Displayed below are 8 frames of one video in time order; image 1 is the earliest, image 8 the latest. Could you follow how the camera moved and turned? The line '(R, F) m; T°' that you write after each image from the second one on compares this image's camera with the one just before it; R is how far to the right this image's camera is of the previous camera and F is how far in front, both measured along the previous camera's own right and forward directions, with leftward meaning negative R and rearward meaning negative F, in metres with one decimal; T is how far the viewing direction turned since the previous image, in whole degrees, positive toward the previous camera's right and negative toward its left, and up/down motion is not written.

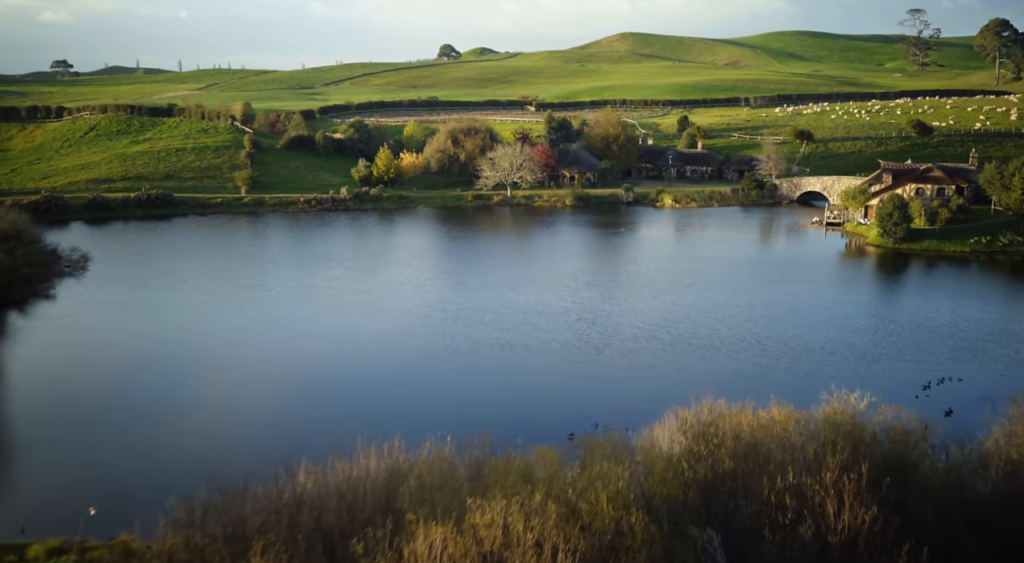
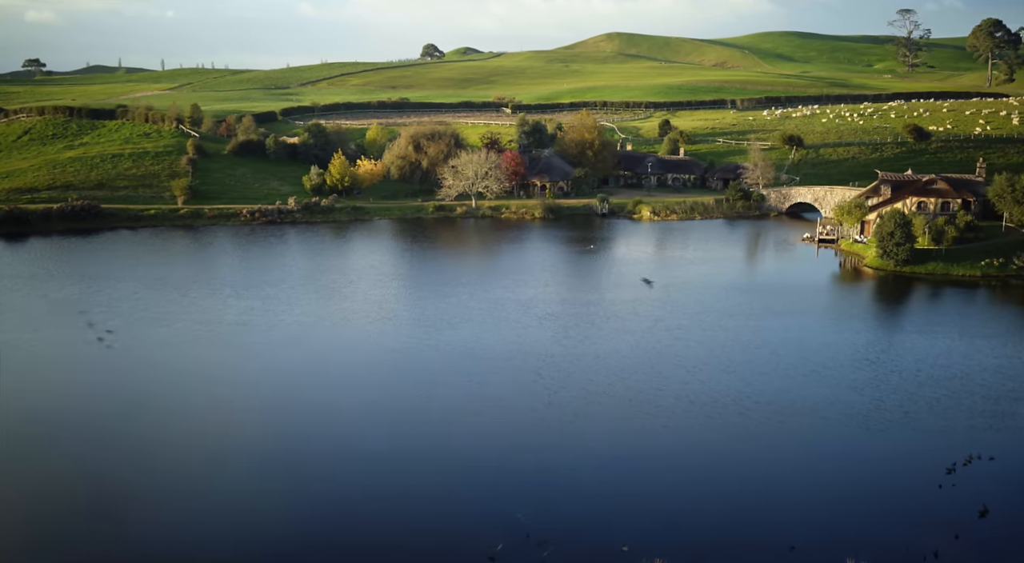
(+2.6, +8.5) m; +1°
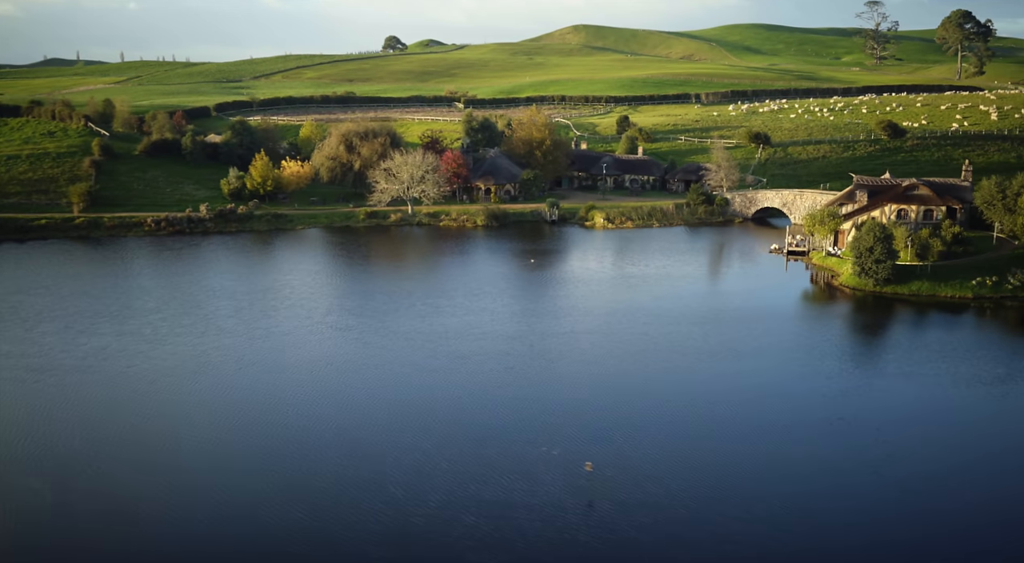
(+3.0, +8.9) m; +2°
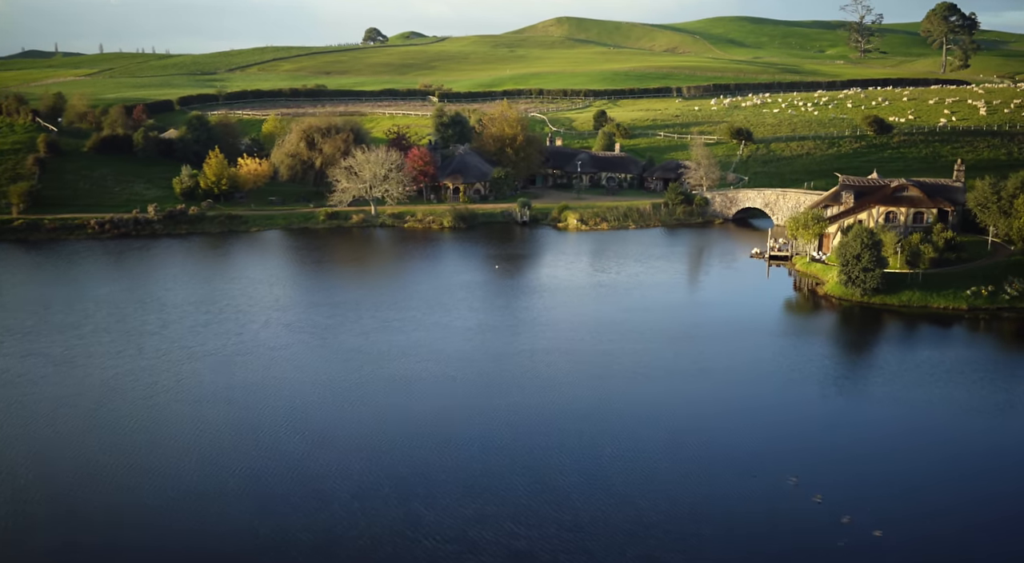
(+1.5, +4.4) m; +1°
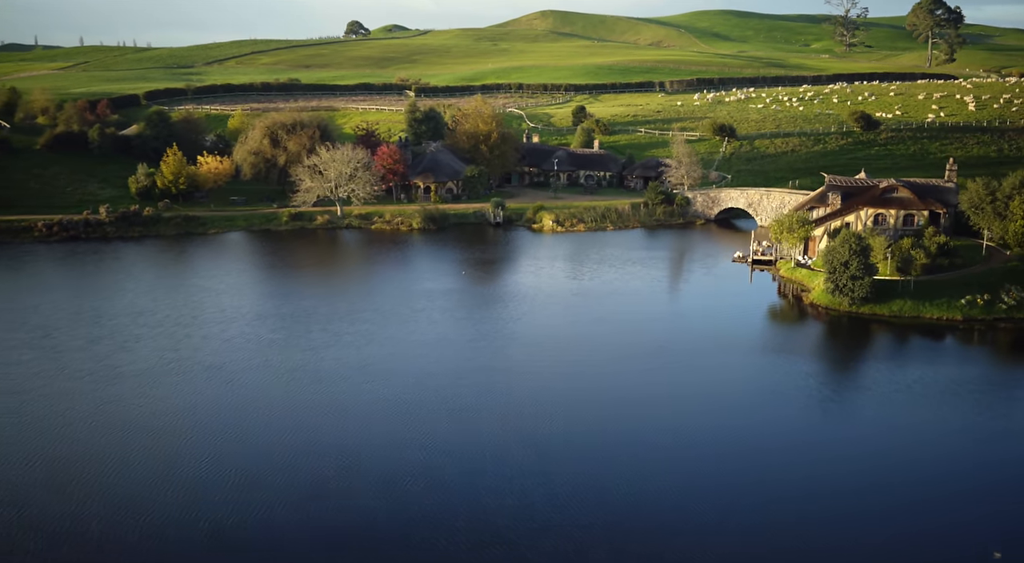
(+1.2, +3.6) m; +1°
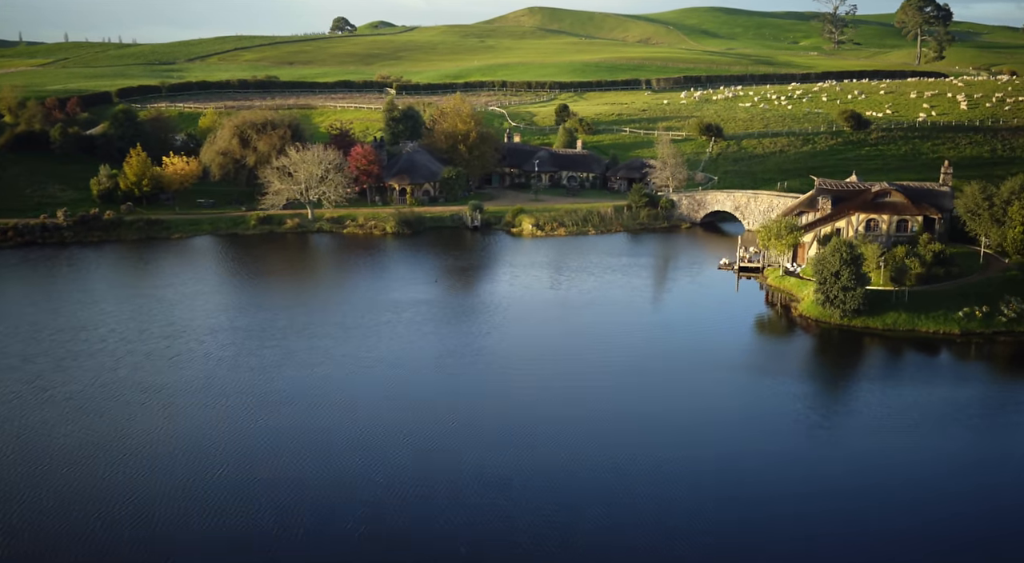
(+0.9, +3.0) m; +1°
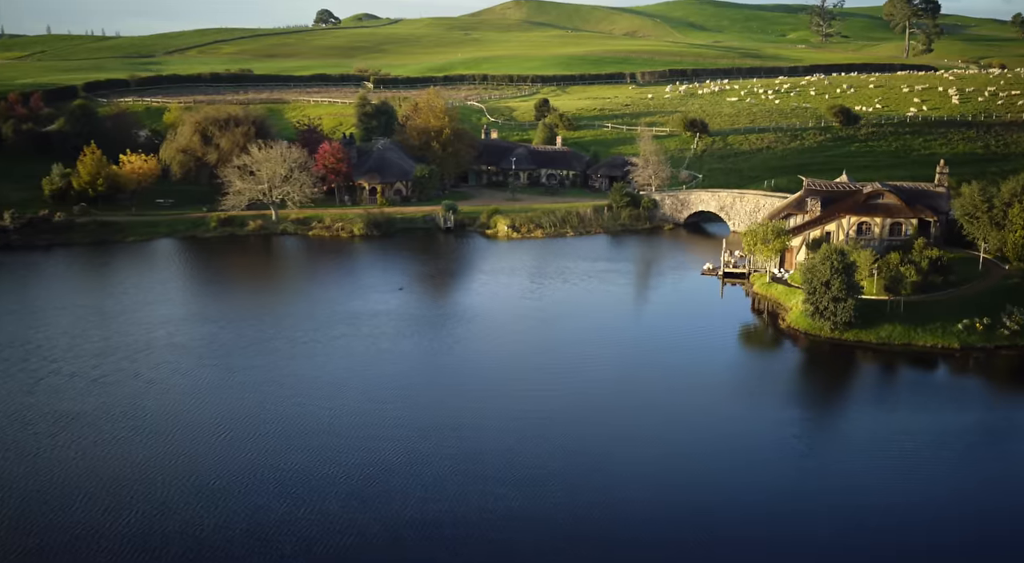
(+1.1, +3.5) m; +1°
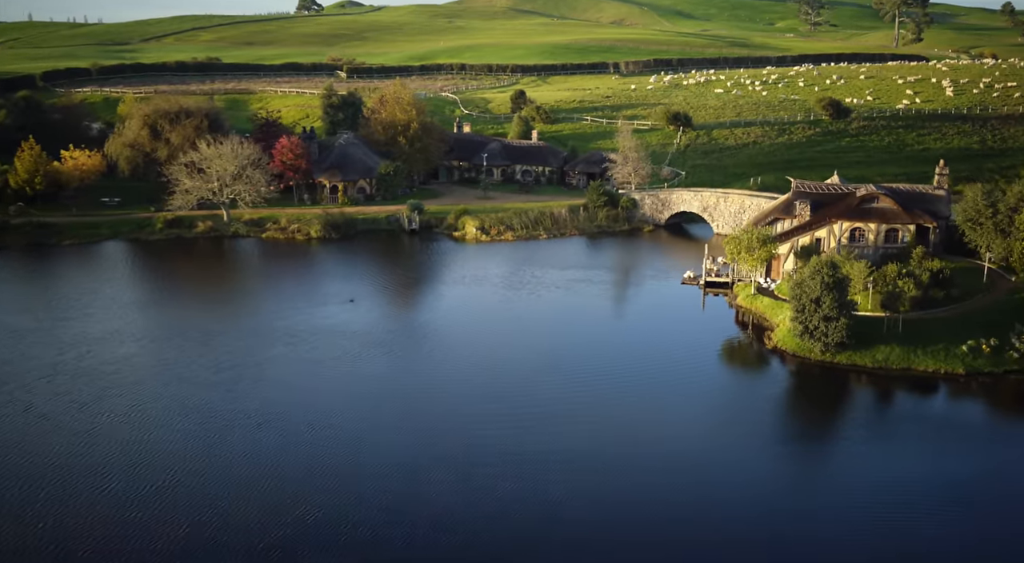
(+1.4, +4.5) m; +1°
